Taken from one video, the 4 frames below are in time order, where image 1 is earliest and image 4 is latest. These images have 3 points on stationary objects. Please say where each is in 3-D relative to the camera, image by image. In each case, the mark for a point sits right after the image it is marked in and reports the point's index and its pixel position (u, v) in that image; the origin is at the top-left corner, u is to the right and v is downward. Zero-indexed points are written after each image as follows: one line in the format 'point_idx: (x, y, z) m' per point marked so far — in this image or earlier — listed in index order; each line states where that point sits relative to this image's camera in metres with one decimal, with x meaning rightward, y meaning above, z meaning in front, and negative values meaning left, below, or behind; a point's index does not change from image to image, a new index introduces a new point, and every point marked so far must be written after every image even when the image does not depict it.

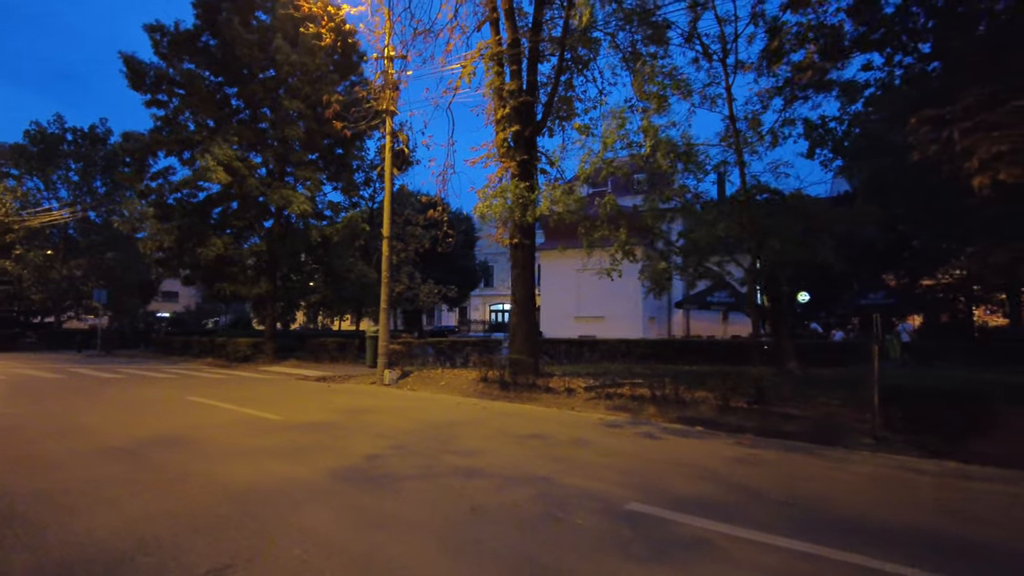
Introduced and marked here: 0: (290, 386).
0: (-6.3, -2.8, +17.4) m
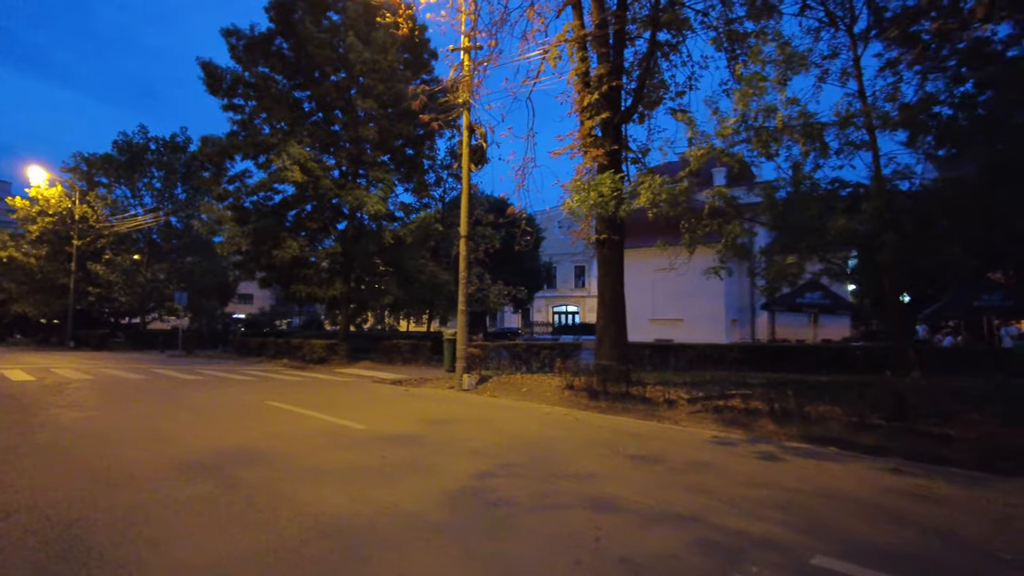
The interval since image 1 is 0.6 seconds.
0: (-3.9, -2.8, +16.9) m
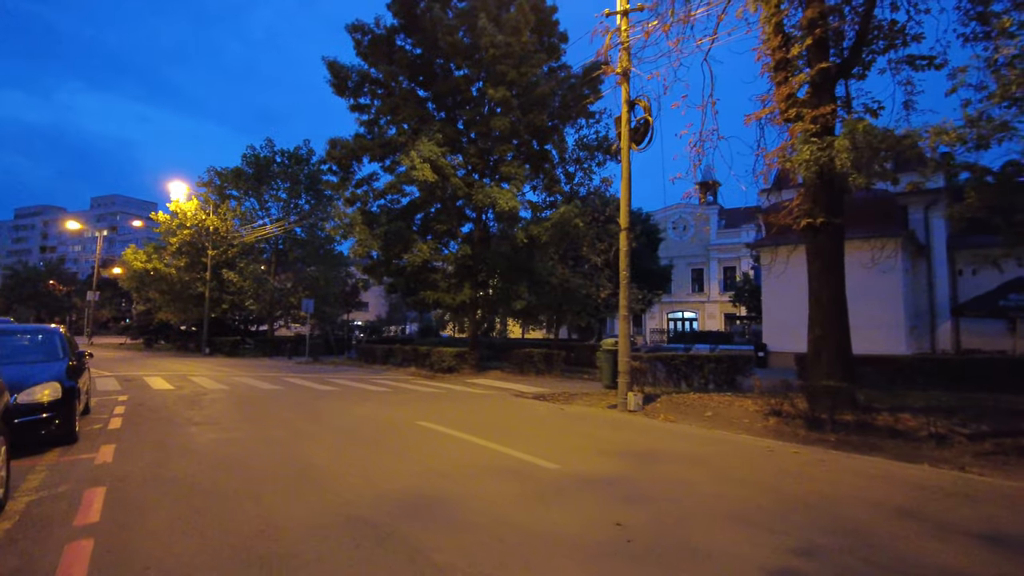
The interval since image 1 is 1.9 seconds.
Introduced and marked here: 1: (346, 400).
0: (+0.1, -2.9, +14.8) m
1: (-3.9, -2.7, +14.3) m
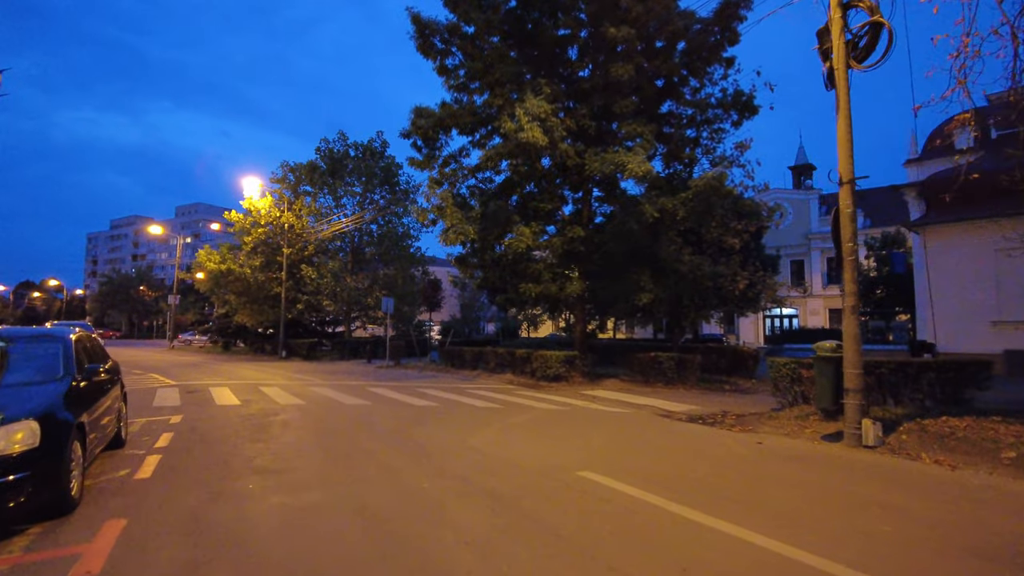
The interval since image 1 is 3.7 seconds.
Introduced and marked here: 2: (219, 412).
0: (+3.1, -2.6, +10.8) m
1: (-1.0, -2.4, +10.8) m
2: (-6.4, -2.7, +13.2) m
